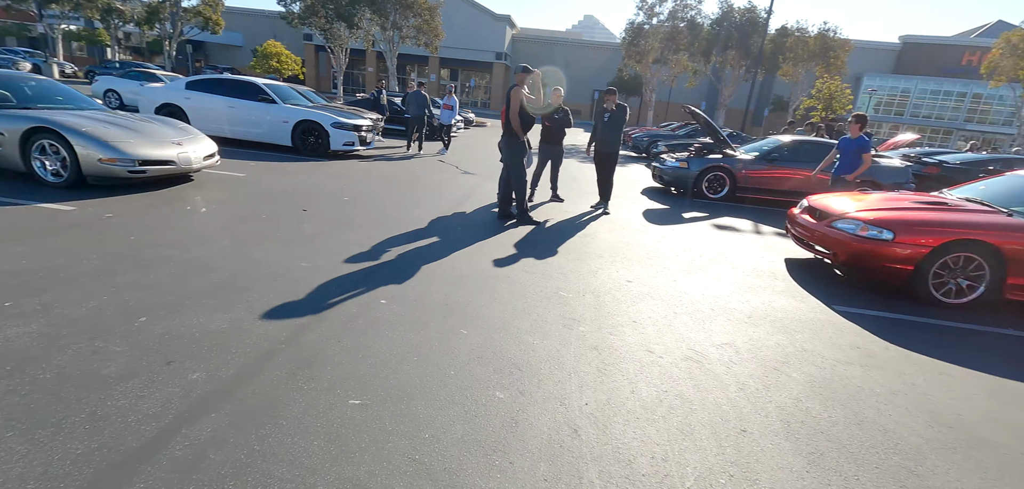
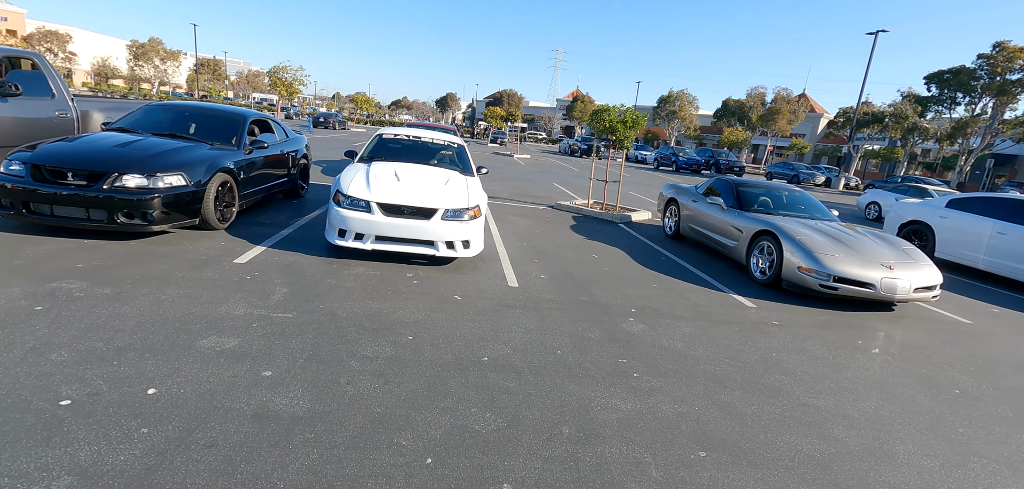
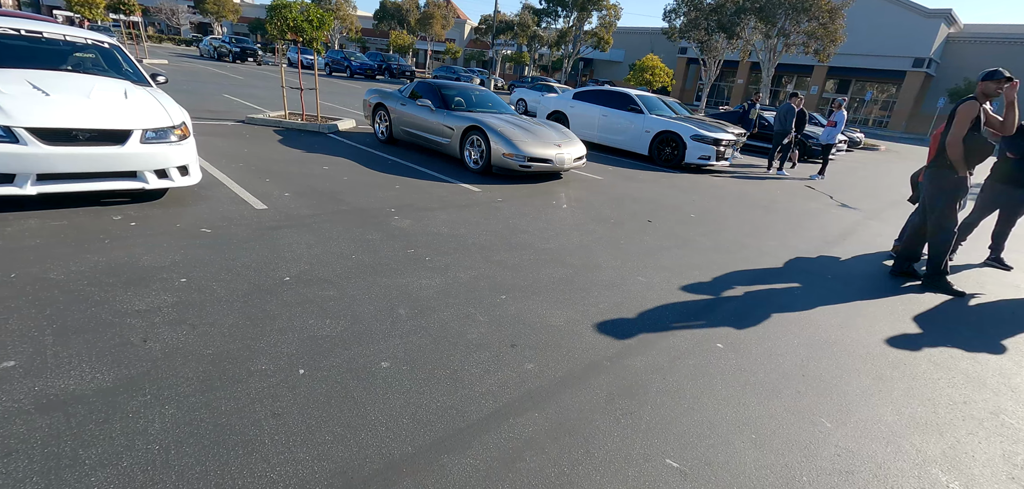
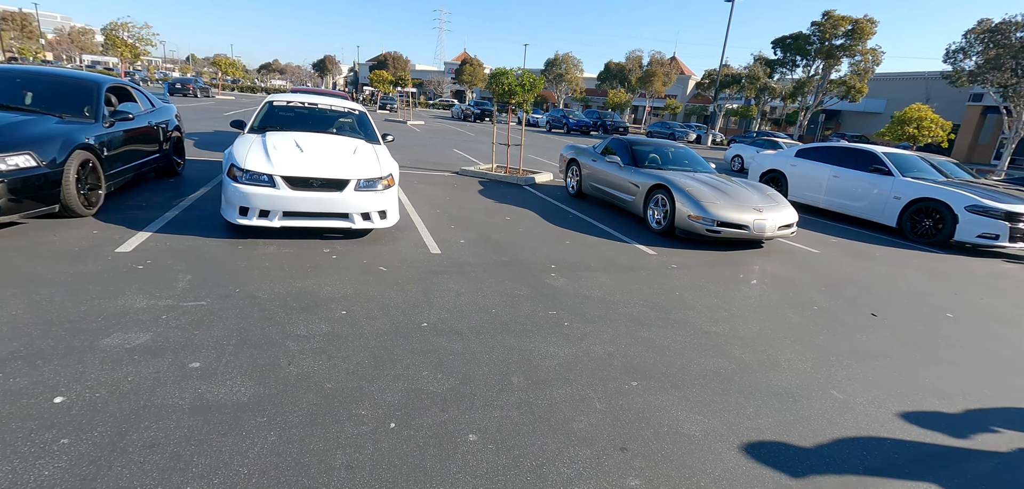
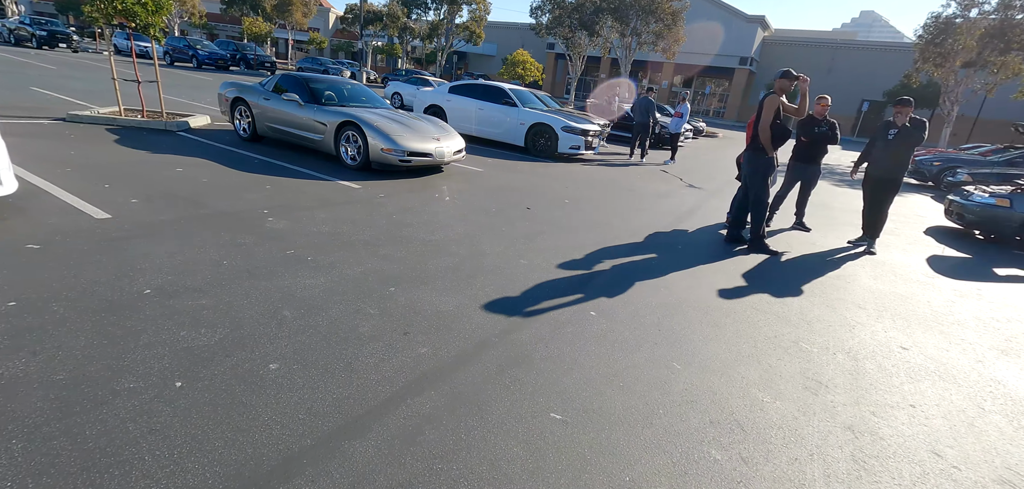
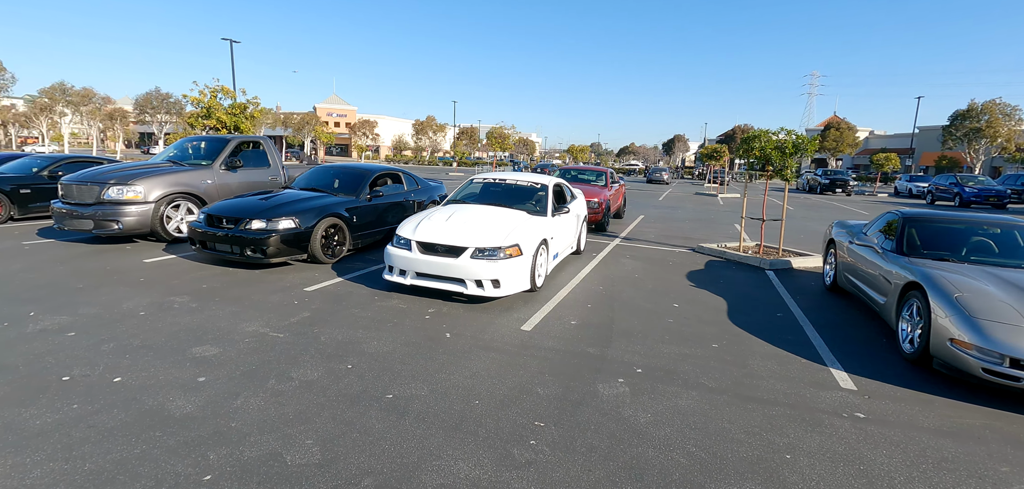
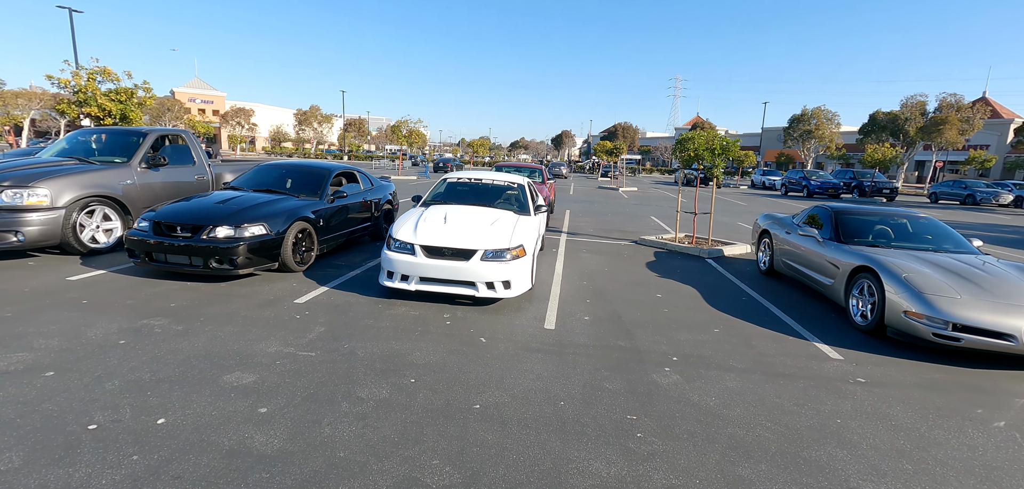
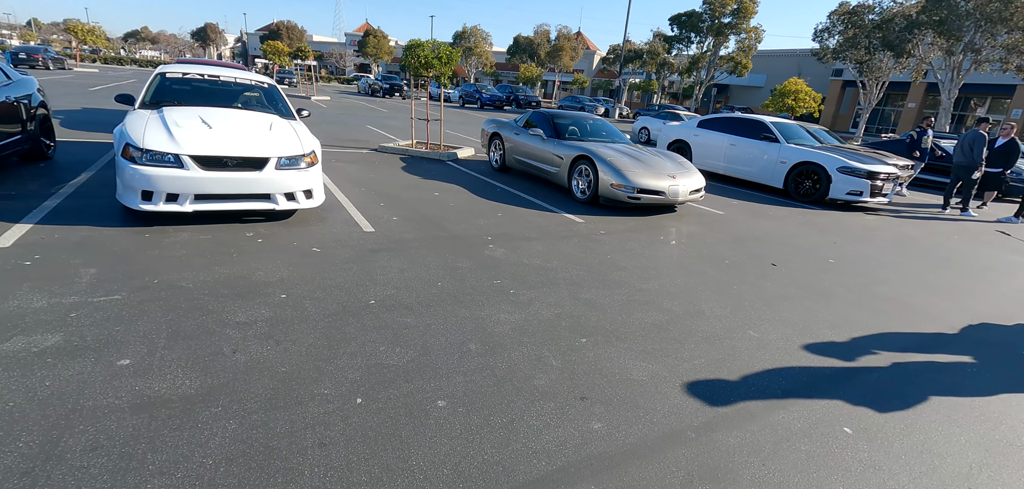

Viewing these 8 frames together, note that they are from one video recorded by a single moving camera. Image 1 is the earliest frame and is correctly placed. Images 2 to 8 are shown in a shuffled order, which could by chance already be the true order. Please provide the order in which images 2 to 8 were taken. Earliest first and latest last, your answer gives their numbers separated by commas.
5, 3, 8, 4, 2, 7, 6
